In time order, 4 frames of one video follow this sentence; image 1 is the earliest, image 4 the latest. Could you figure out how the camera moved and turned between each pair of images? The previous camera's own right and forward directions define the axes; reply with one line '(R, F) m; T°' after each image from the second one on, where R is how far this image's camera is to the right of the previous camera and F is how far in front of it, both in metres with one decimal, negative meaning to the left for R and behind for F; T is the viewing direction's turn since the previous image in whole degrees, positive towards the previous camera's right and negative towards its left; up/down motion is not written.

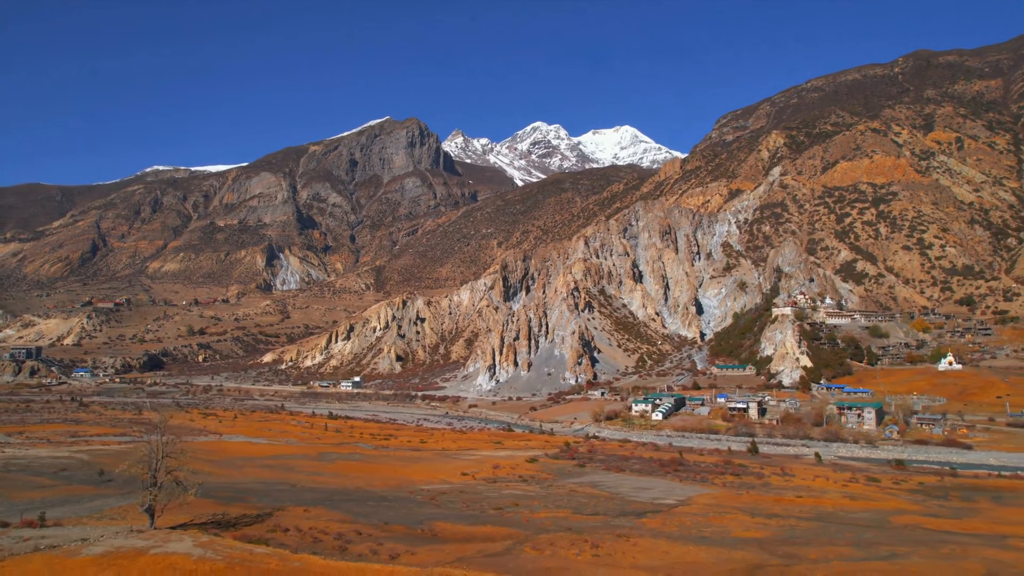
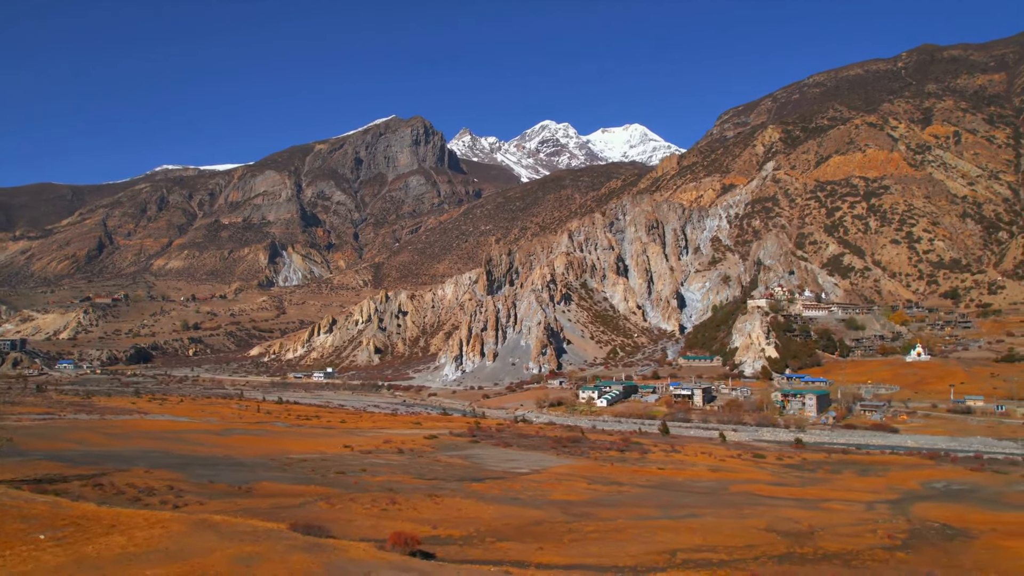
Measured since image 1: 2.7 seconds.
(+5.8, -0.2) m; -1°
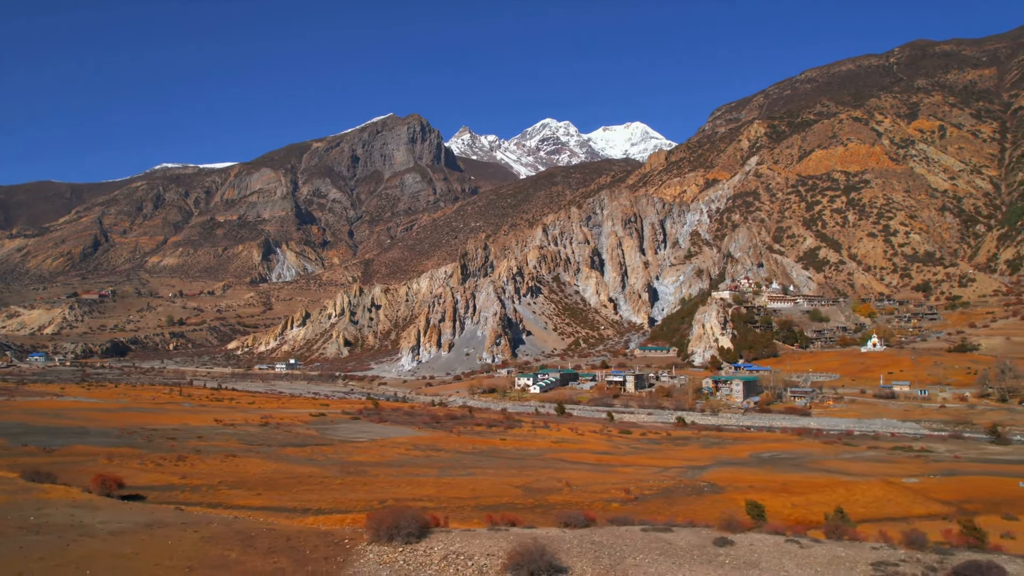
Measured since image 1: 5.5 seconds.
(+6.2, -0.2) m; -1°
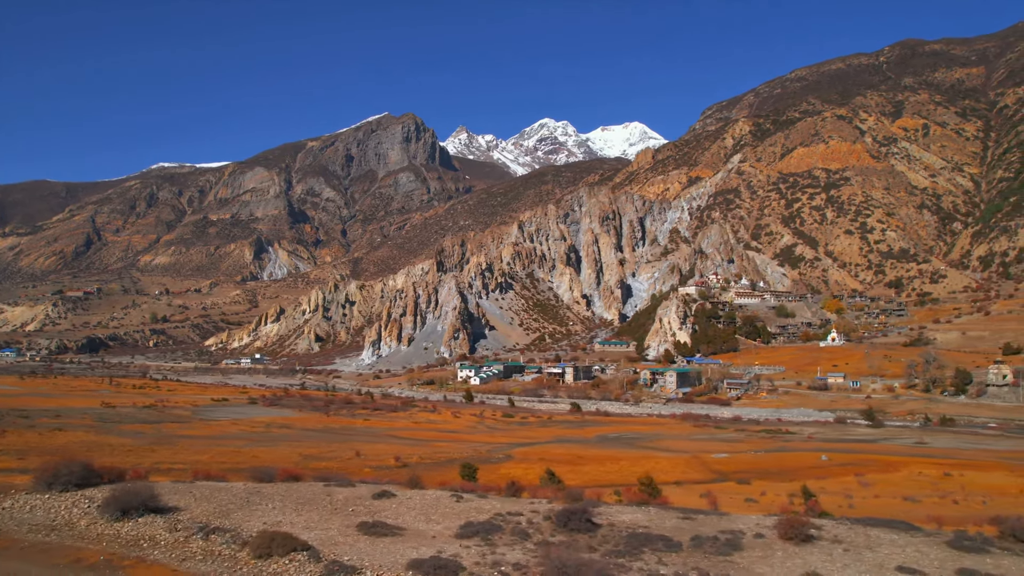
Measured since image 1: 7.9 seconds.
(+5.3, -0.1) m; 0°
